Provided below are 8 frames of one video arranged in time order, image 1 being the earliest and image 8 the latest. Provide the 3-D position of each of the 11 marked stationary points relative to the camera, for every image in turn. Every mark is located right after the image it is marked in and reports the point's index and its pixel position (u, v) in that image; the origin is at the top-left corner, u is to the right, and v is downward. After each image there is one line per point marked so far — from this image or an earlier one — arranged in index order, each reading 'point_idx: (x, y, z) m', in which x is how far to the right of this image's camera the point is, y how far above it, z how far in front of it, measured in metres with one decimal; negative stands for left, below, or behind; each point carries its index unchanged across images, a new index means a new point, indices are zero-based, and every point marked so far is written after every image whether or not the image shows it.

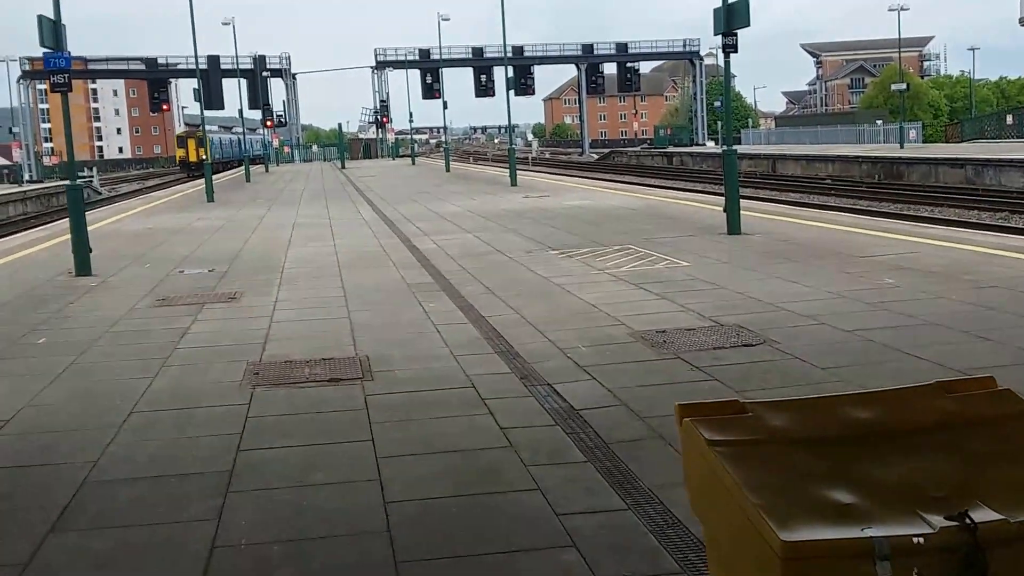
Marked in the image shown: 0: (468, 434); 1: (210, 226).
0: (-0.2, -0.7, +4.7) m
1: (-5.6, +1.2, +19.1) m
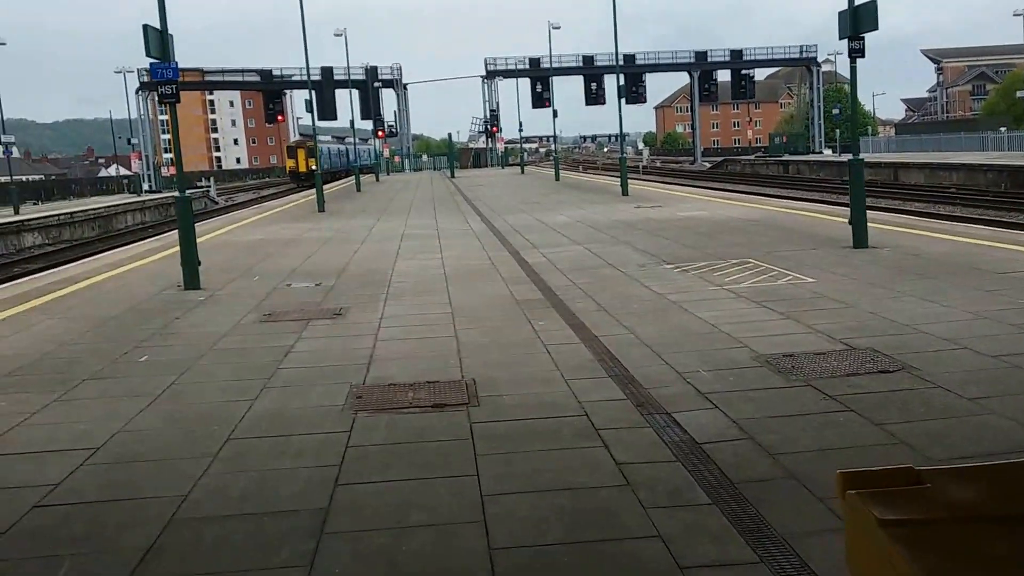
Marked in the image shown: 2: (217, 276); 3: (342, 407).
0: (+0.3, -0.8, +4.3) m
1: (-3.5, +1.0, +19.2) m
2: (-3.7, +0.2, +13.1) m
3: (-1.0, -0.7, +5.8) m
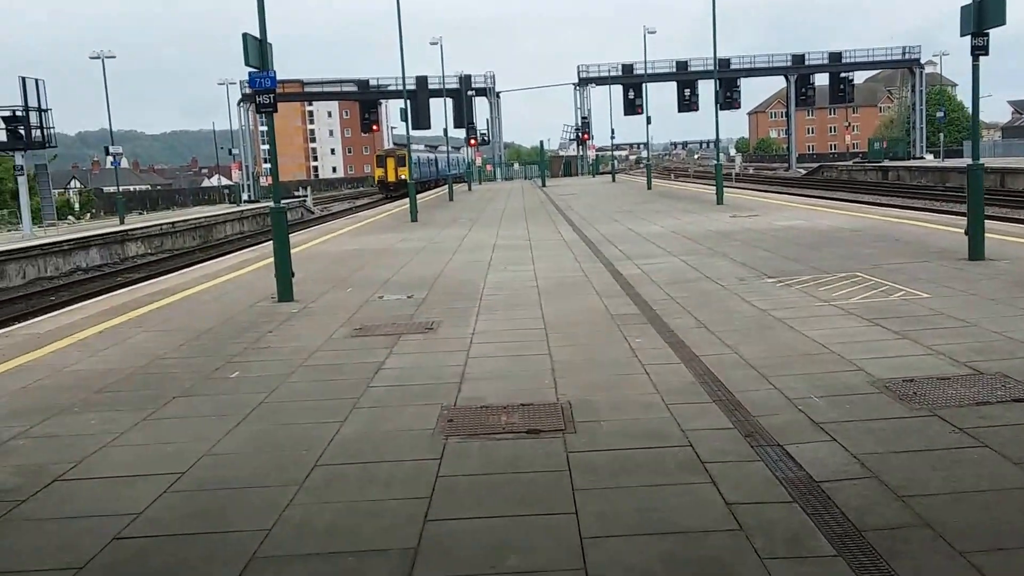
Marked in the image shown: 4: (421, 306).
0: (+0.7, -0.9, +4.0) m
1: (-1.8, +0.8, +19.2) m
2: (-2.5, 0.0, +13.1) m
3: (-0.4, -0.8, +5.6) m
4: (-1.0, -0.2, +10.9) m
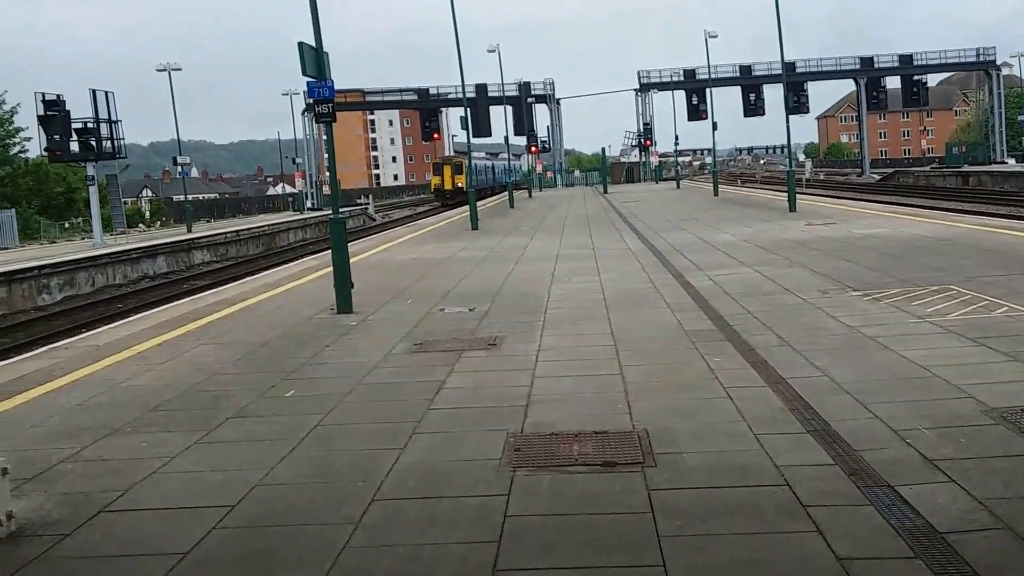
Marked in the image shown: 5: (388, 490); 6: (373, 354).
0: (+0.9, -0.9, +3.5) m
1: (-0.7, +0.6, +18.8) m
2: (-1.7, -0.1, +12.8) m
3: (-0.1, -0.9, +5.1) m
4: (-0.3, -0.3, +10.5) m
5: (-0.6, -0.9, +4.9) m
6: (-1.2, -0.6, +8.6) m
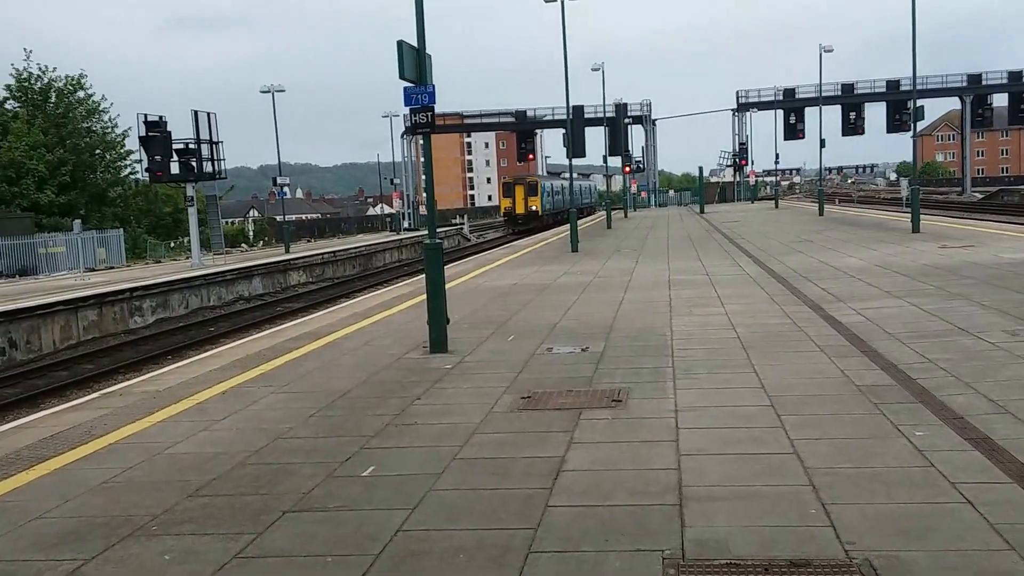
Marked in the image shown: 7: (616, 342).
0: (+1.4, -1.1, +1.7) m
1: (+1.1, +0.1, +17.2) m
2: (-0.4, -0.5, +11.2) m
3: (+0.5, -1.1, +3.4) m
4: (+0.8, -0.6, +8.8) m
5: (0.0, -1.2, +3.2) m
6: (-0.3, -0.8, +7.0) m
7: (+1.0, -0.4, +10.2) m
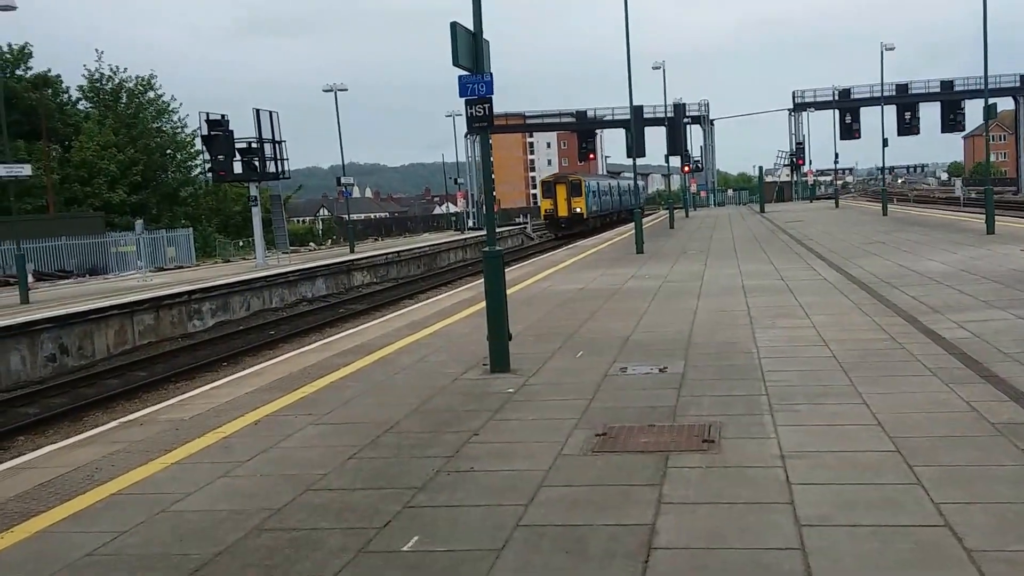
0: (+1.5, -1.3, +0.6) m
1: (+2.2, 0.0, +16.0) m
2: (+0.2, -0.6, +10.2) m
3: (+0.7, -1.2, +2.4) m
4: (+1.3, -0.8, +7.7) m
5: (+0.1, -1.3, +2.2) m
6: (+0.2, -1.0, +6.0) m
7: (+1.6, -0.5, +9.1) m
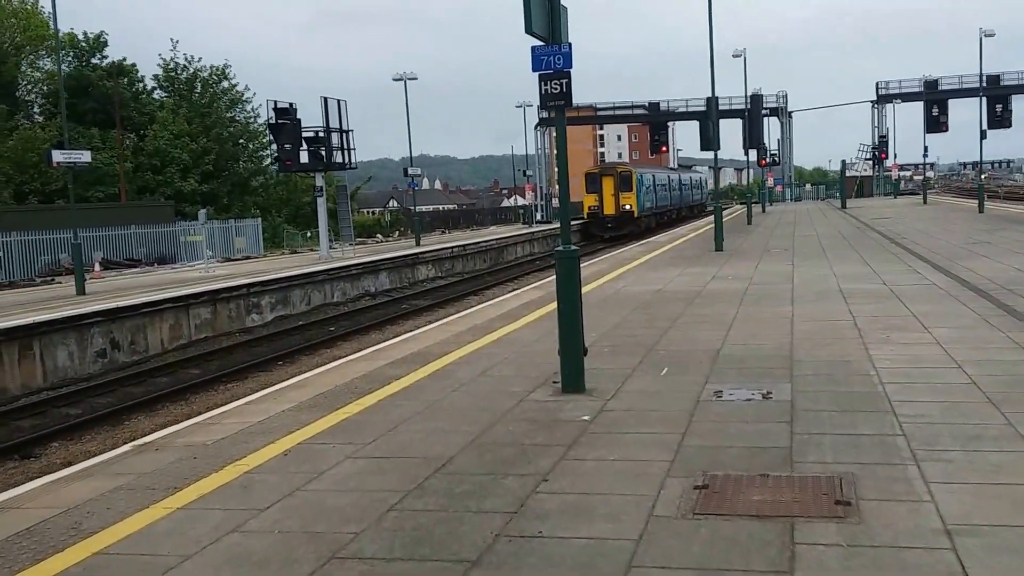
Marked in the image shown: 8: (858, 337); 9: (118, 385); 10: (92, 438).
0: (+1.5, -1.4, -0.7) m
1: (+3.2, 0.0, +14.6) m
2: (+0.9, -0.6, +8.9) m
3: (+0.8, -1.3, +1.1) m
4: (+1.8, -0.8, +6.4) m
5: (+0.3, -1.4, +0.9) m
6: (+0.5, -1.0, +4.7) m
7: (+2.2, -0.6, +7.7) m
8: (+3.0, -0.6, +9.1) m
9: (-5.6, -1.4, +14.7) m
10: (-4.8, -1.7, +11.8) m
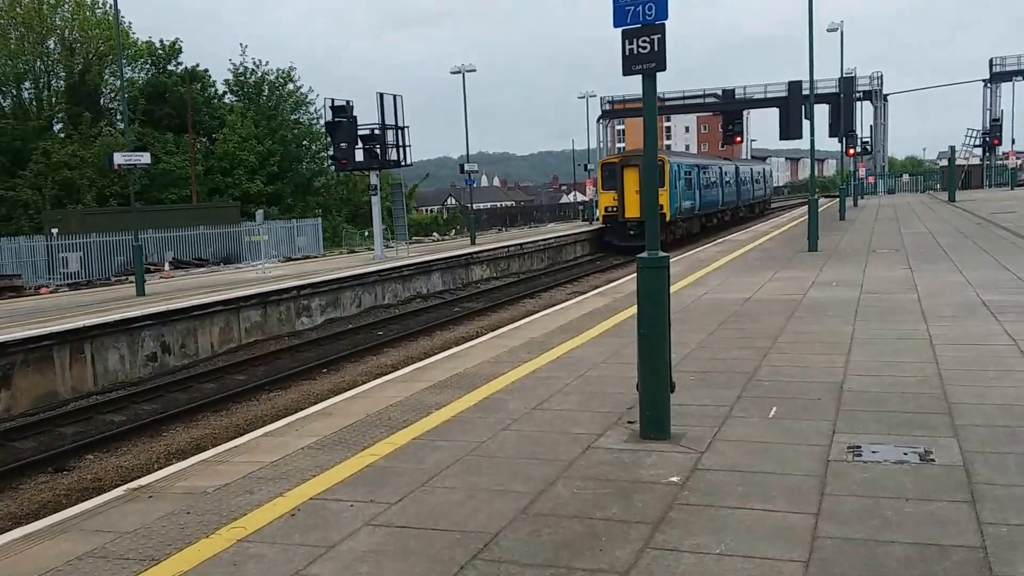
0: (+1.3, -1.5, -2.4) m
1: (+4.0, -0.1, +12.8) m
2: (+1.3, -0.7, +7.2) m
3: (+0.8, -1.4, -0.6) m
4: (+2.1, -0.9, +4.7) m
5: (+0.2, -1.5, -0.7) m
6: (+0.7, -1.1, +3.1) m
7: (+2.6, -0.7, +6.0) m
8: (+3.5, -0.7, +7.3) m
9: (-4.8, -1.5, +13.3) m
10: (-4.1, -1.8, +10.4) m
